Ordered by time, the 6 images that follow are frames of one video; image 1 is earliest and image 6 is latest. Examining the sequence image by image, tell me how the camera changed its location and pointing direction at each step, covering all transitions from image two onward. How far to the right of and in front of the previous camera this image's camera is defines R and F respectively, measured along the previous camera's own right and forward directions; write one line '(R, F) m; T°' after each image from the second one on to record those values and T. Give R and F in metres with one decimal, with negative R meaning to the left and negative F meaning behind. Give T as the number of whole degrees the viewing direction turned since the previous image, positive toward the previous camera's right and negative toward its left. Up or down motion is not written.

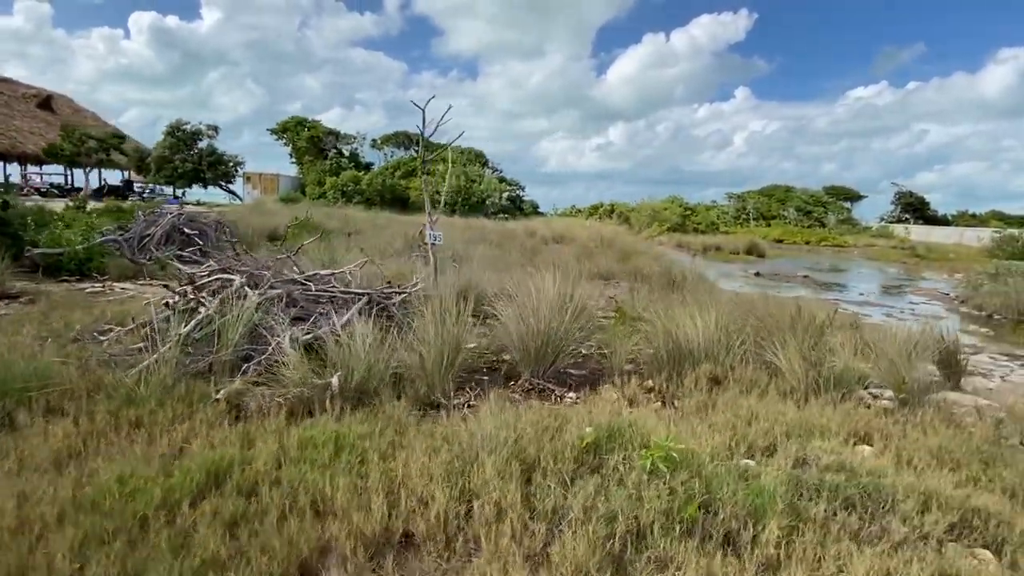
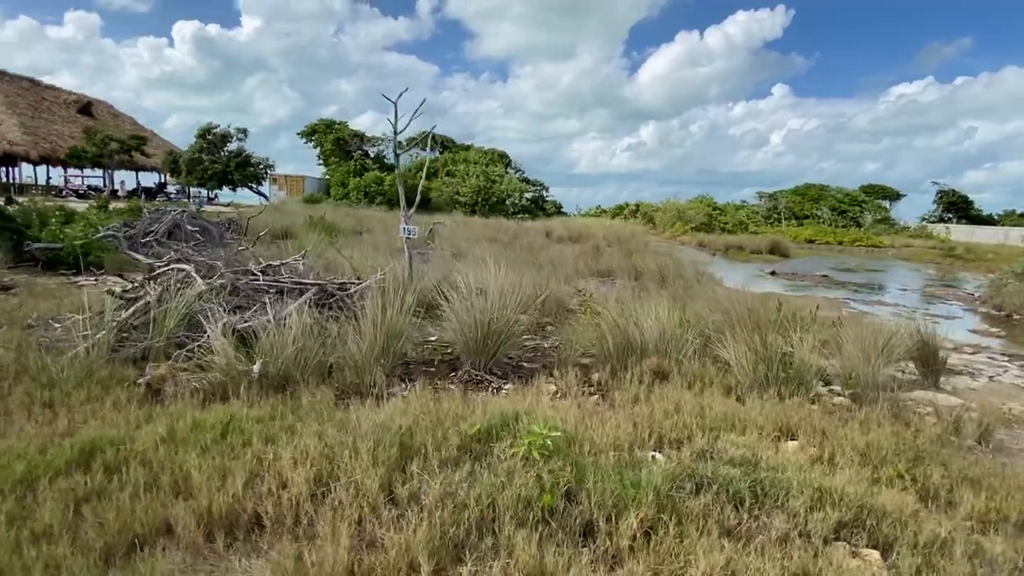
(+0.8, +0.1) m; -3°
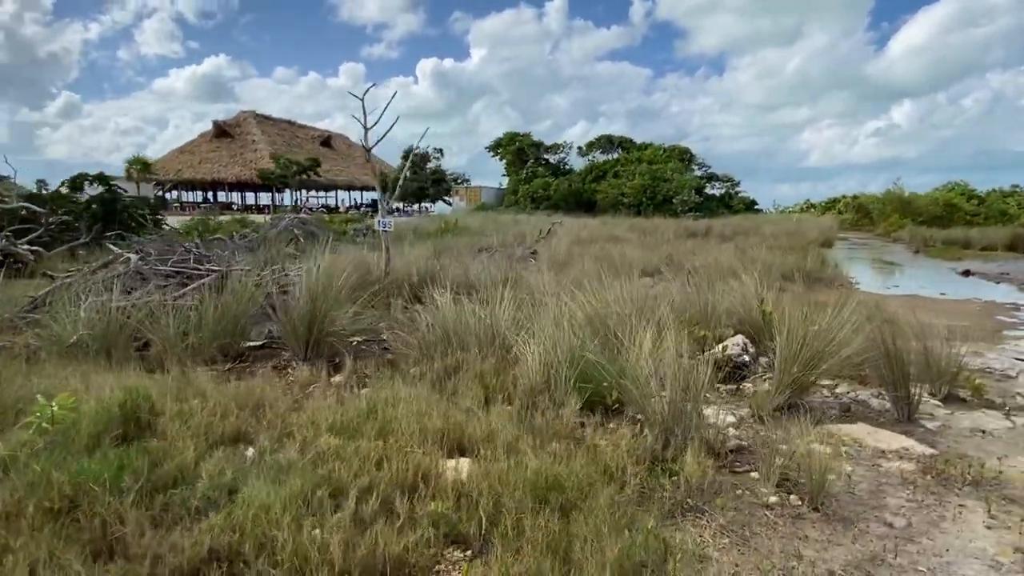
(+3.1, +1.1) m; -22°
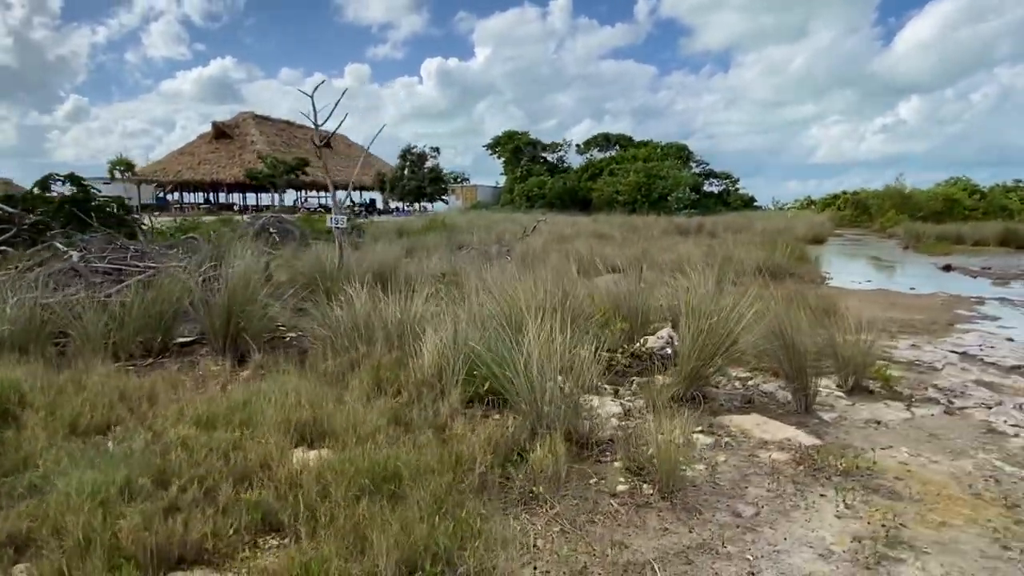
(+0.7, 0.0) m; -1°
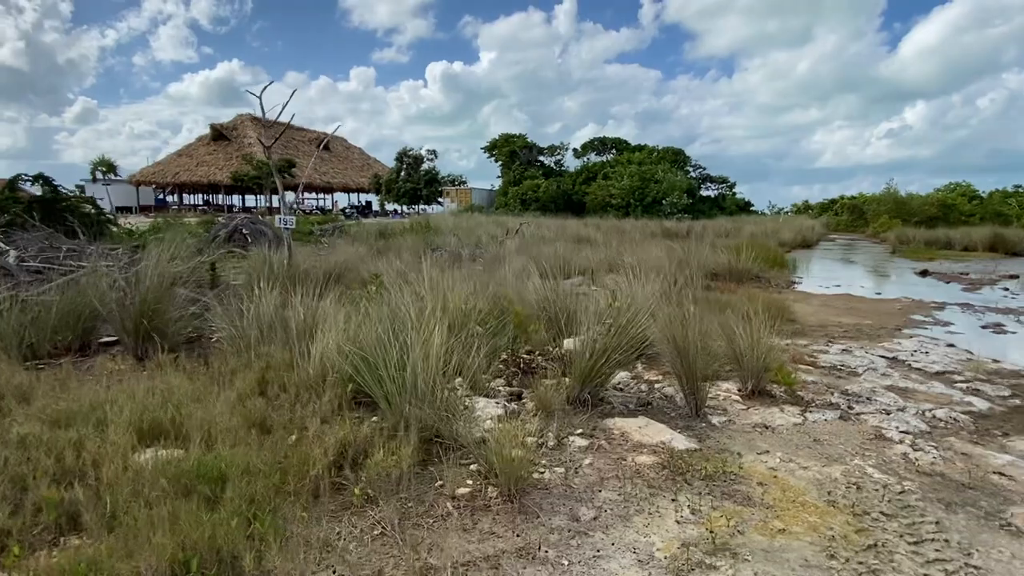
(+0.7, 0.0) m; 0°
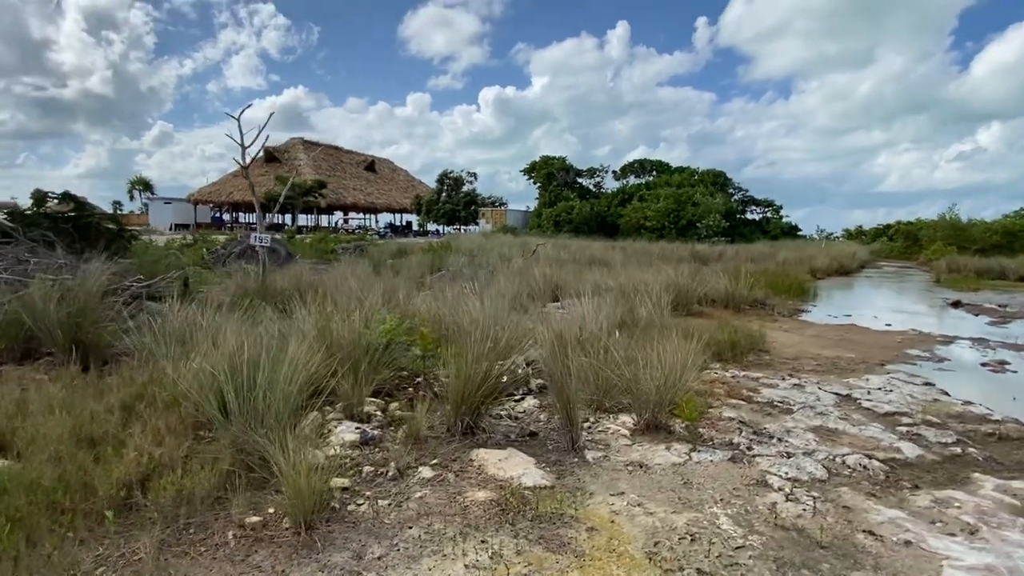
(+1.1, +0.2) m; -5°
